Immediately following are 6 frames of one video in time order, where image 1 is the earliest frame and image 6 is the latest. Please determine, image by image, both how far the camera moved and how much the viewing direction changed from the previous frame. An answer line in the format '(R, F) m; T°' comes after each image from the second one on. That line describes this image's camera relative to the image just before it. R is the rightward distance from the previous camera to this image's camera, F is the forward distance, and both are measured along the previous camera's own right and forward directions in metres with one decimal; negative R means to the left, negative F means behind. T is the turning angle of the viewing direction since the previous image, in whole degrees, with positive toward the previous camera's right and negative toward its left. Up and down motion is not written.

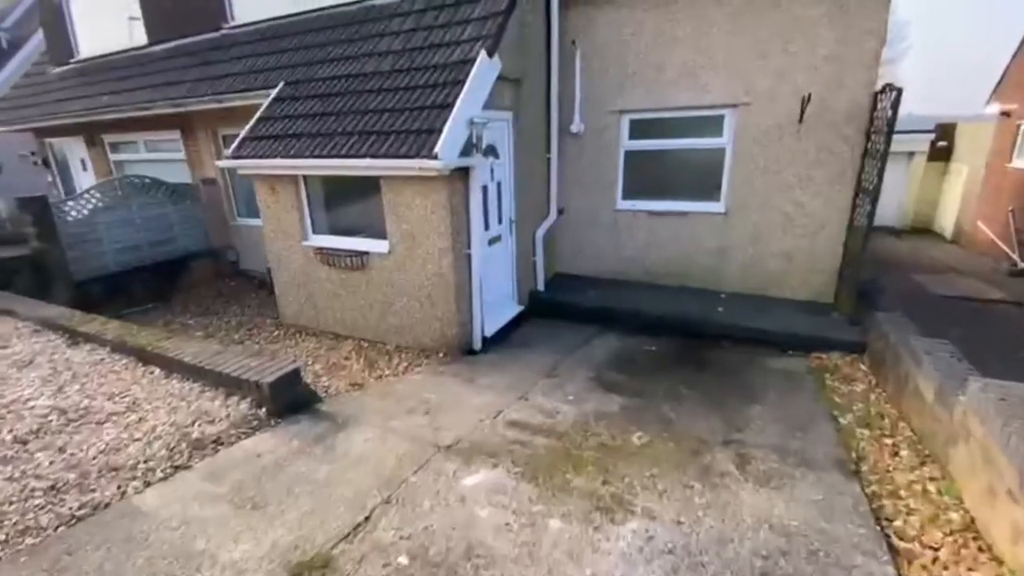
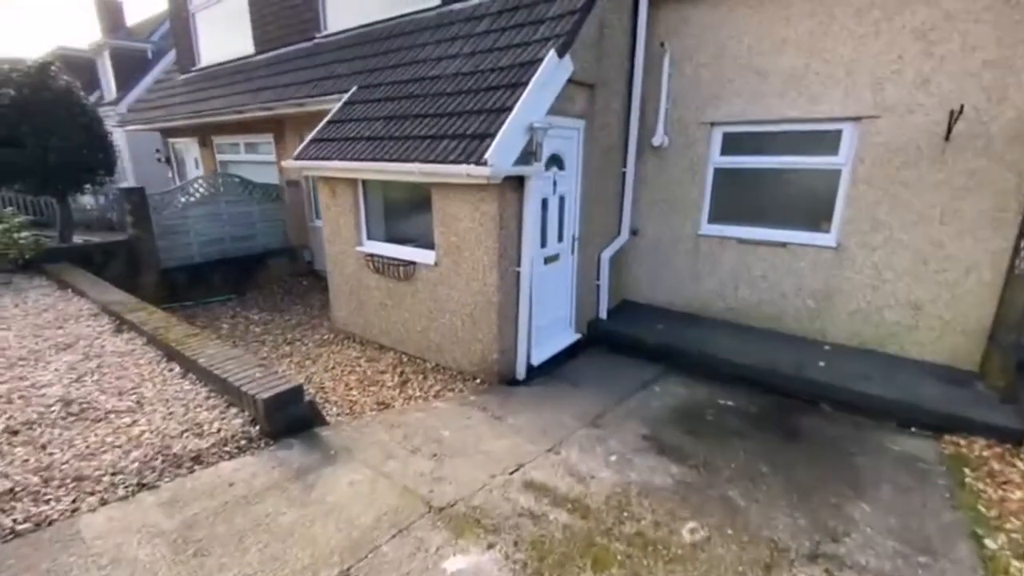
(+0.3, +0.6) m; -10°
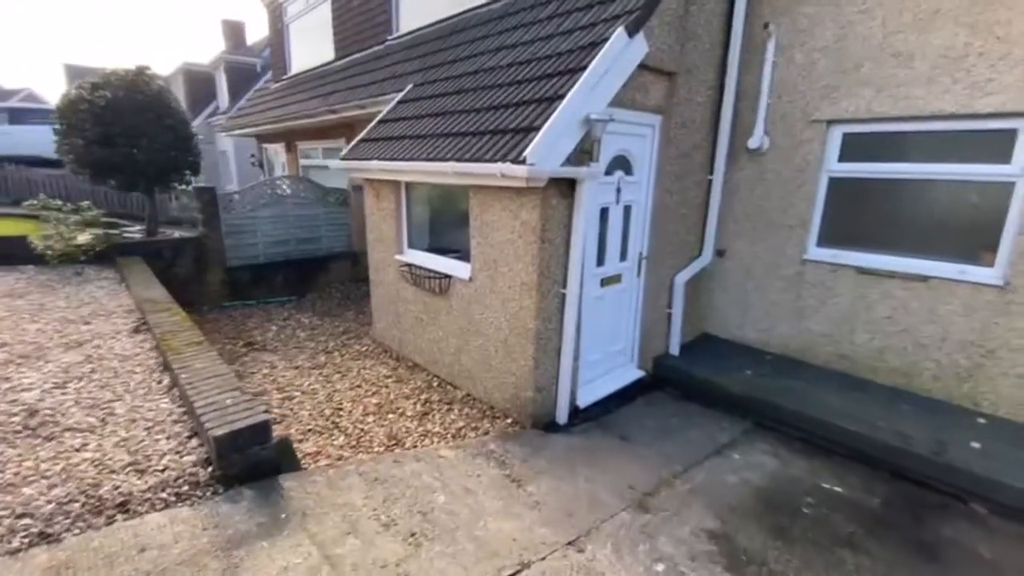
(+0.3, +0.8) m; -10°
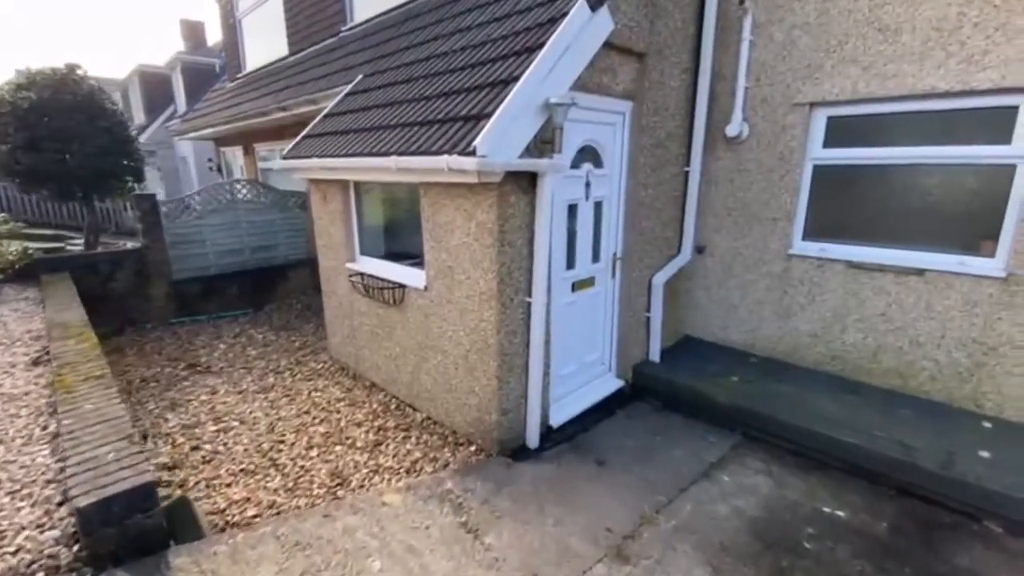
(+0.2, +0.4) m; +2°
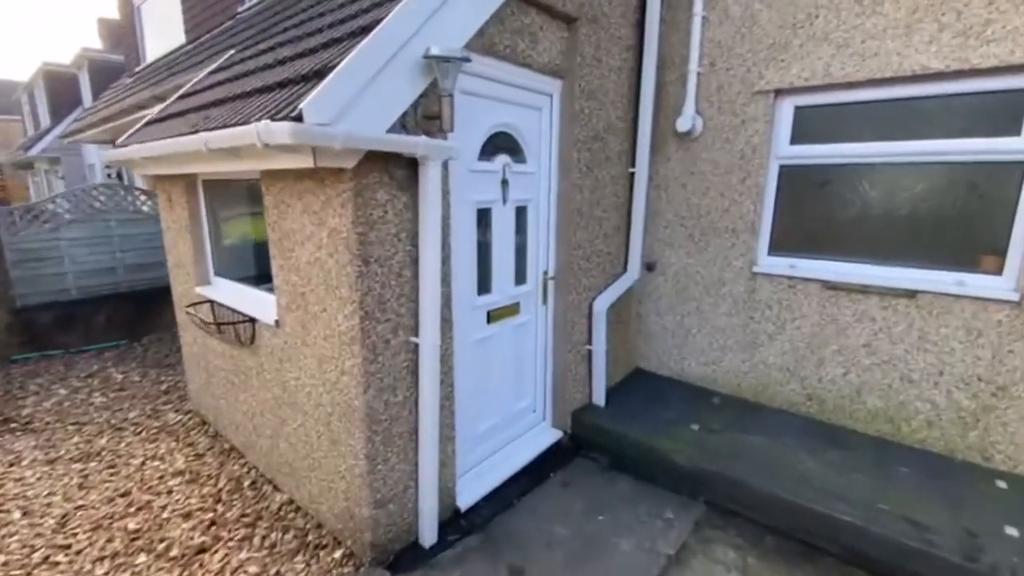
(+0.4, +0.9) m; +5°
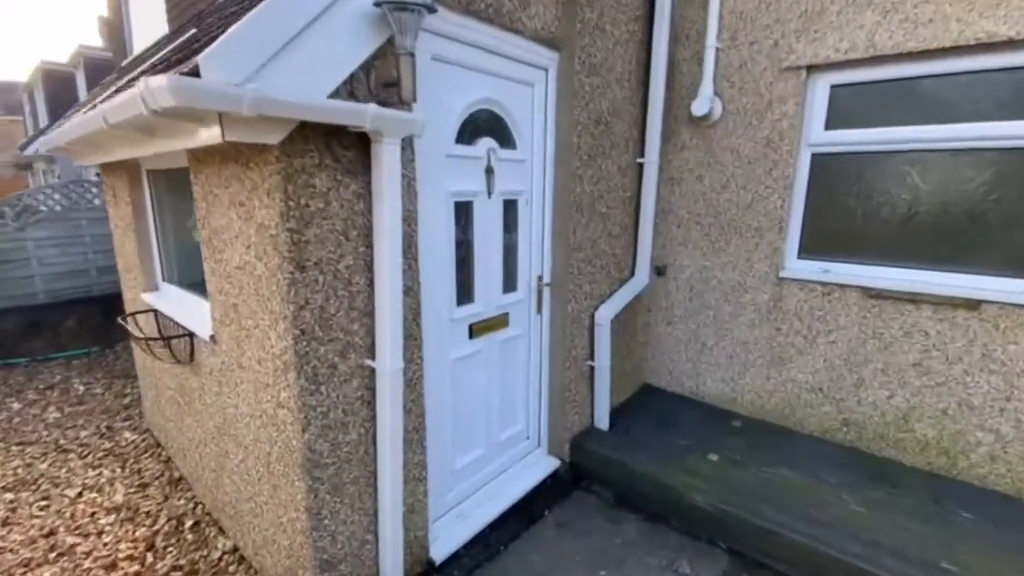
(+0.1, +0.5) m; -1°
